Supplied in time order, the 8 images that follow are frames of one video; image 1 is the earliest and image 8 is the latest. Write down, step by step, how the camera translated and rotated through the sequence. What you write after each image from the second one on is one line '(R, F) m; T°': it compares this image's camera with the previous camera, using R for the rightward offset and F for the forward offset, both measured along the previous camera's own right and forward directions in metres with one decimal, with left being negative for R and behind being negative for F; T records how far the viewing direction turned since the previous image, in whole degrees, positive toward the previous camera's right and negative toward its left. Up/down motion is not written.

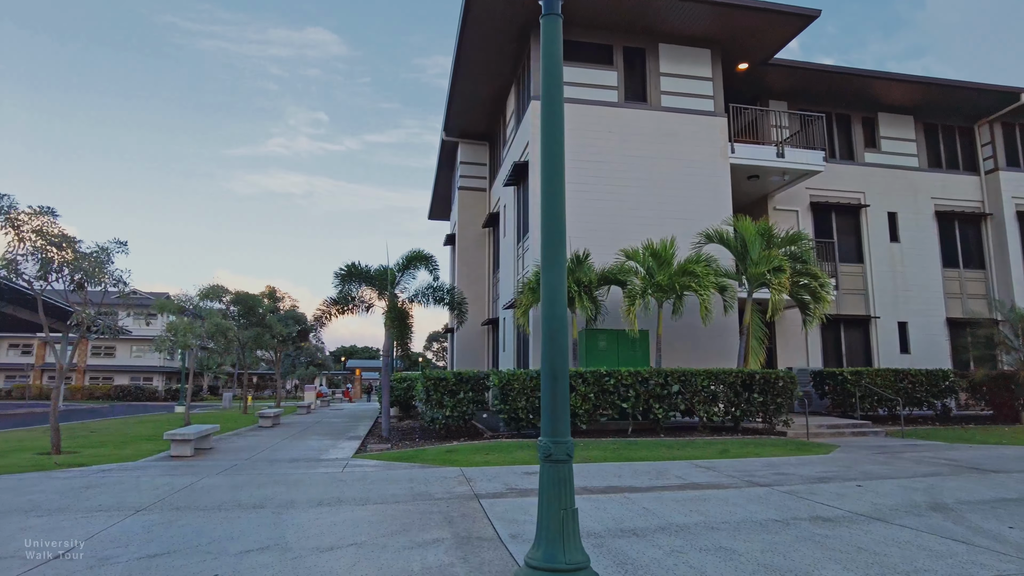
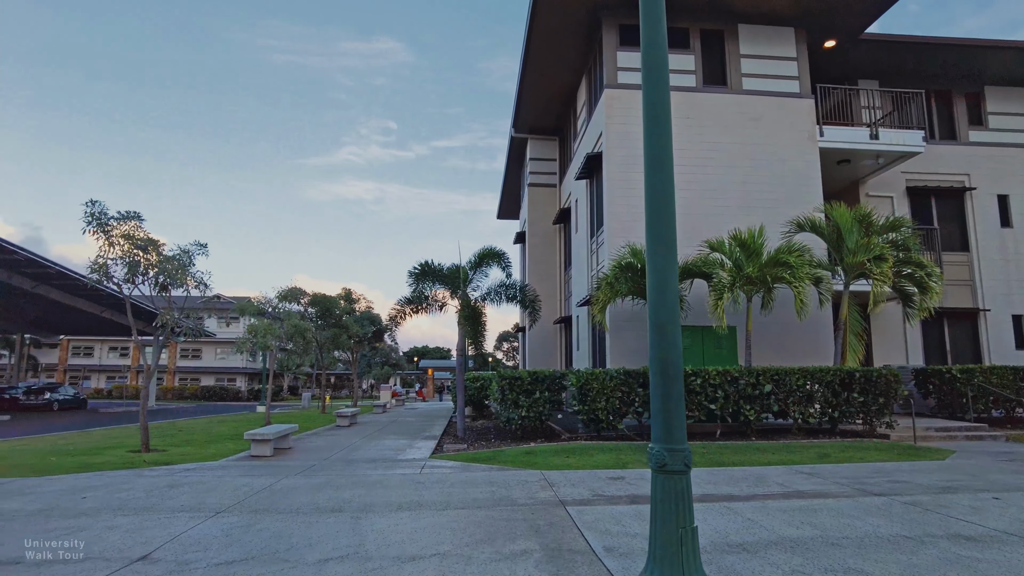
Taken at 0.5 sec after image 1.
(-0.2, +0.5) m; -6°
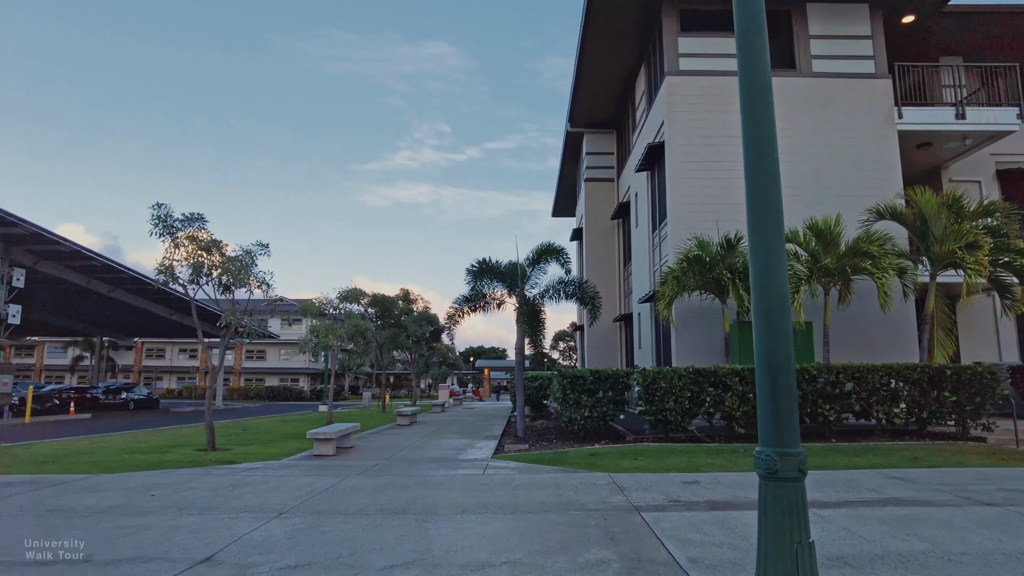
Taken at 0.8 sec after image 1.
(-0.1, +0.4) m; -5°
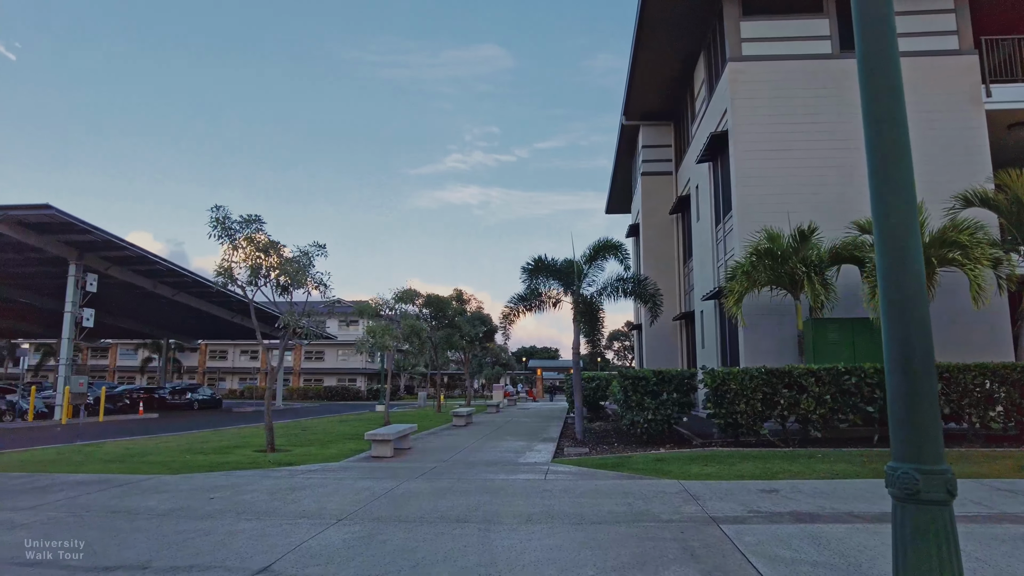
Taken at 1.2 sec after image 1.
(-0.1, +0.4) m; -5°
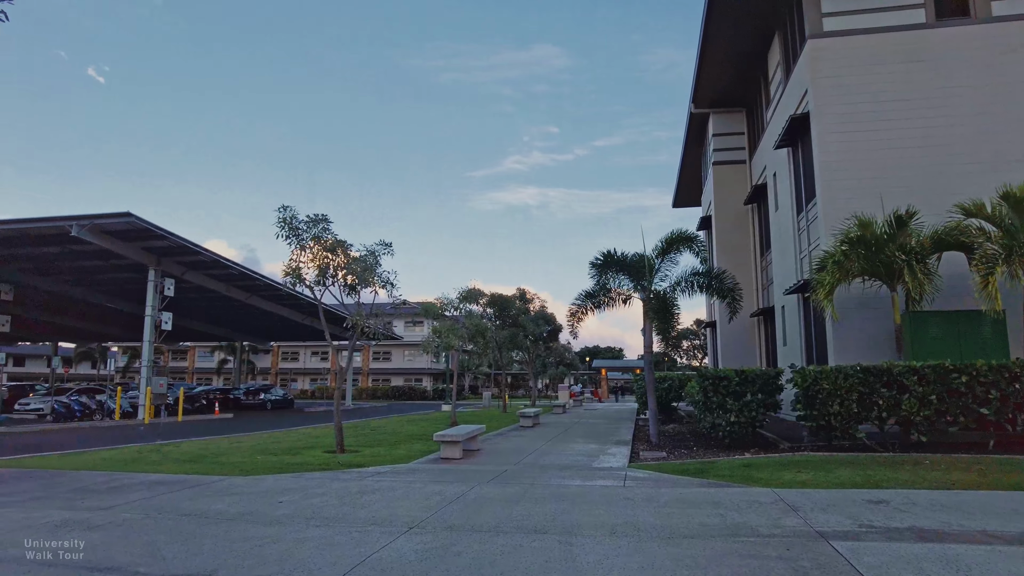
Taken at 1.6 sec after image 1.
(-0.2, +0.5) m; -5°
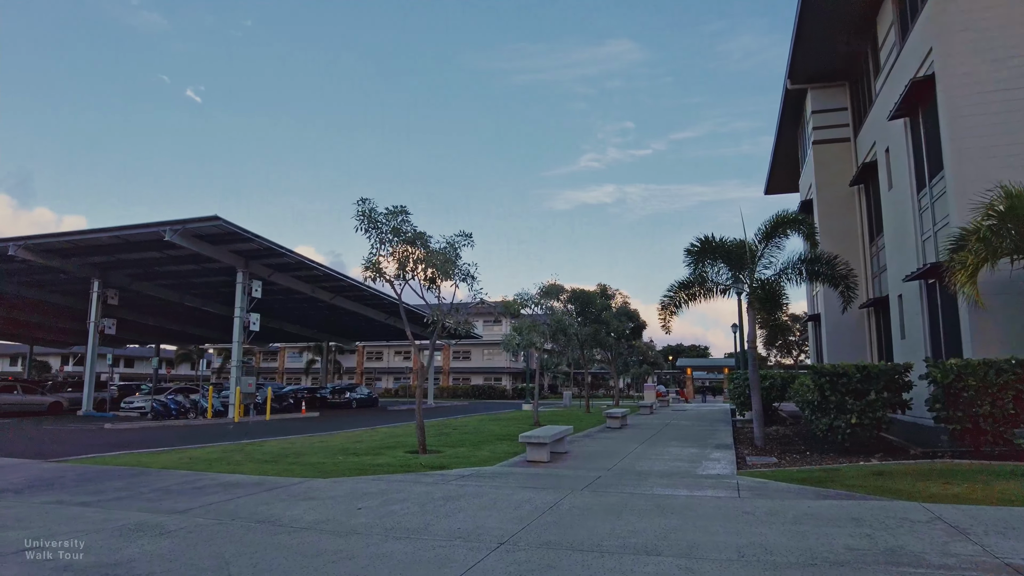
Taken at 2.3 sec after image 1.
(-0.2, +0.8) m; -7°
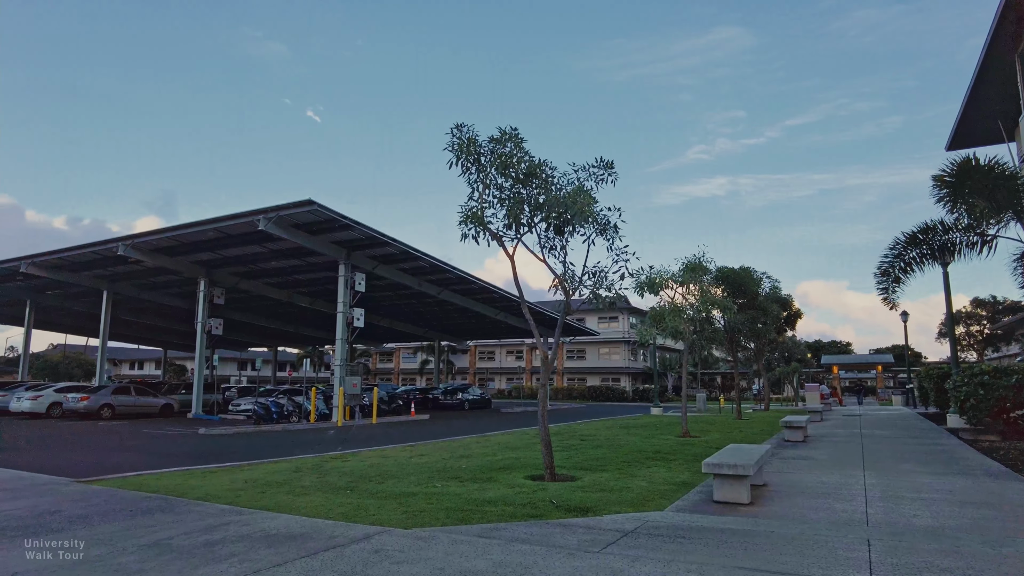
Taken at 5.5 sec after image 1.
(-0.7, +3.7) m; -9°
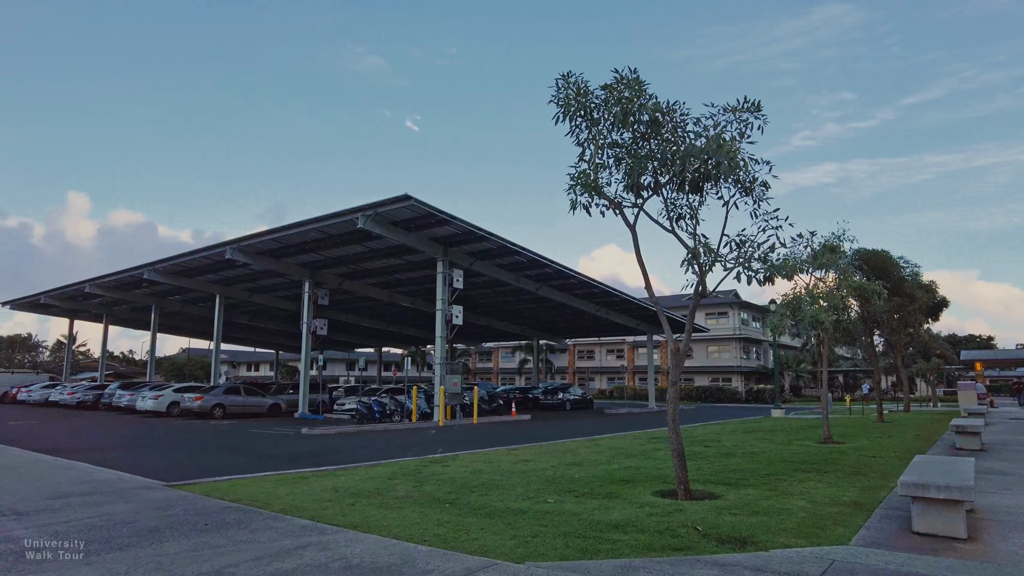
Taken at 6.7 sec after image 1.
(-0.3, +1.3) m; -8°
